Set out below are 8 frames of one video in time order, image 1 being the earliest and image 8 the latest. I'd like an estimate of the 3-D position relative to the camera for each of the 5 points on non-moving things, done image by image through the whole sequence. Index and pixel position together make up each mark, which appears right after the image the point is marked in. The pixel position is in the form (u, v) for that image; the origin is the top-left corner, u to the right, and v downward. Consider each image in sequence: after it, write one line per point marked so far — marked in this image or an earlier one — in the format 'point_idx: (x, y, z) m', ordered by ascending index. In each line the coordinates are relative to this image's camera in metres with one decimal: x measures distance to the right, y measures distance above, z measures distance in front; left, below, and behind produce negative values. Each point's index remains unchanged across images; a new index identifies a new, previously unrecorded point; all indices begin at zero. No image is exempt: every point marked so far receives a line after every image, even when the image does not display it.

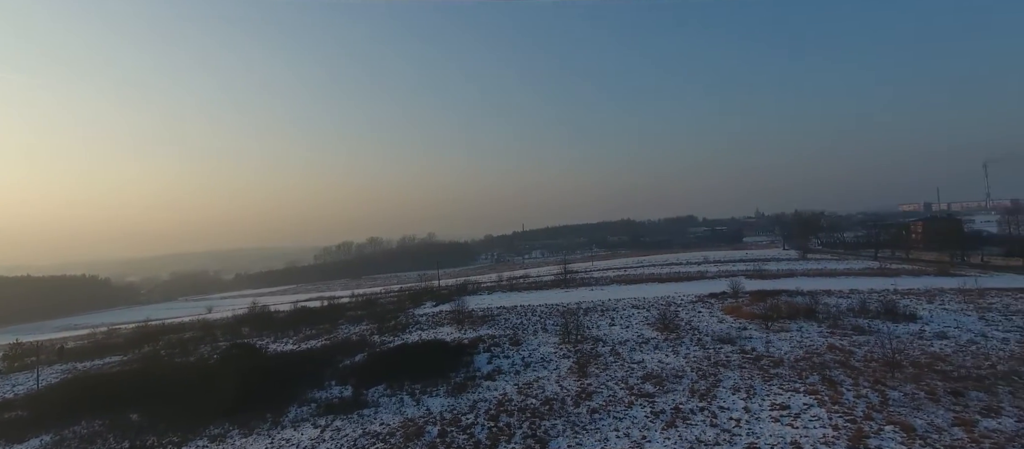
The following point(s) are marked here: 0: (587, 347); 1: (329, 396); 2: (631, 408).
0: (+2.3, -3.8, +14.5) m
1: (-4.4, -4.2, +11.2) m
2: (+3.0, -4.4, +11.0) m
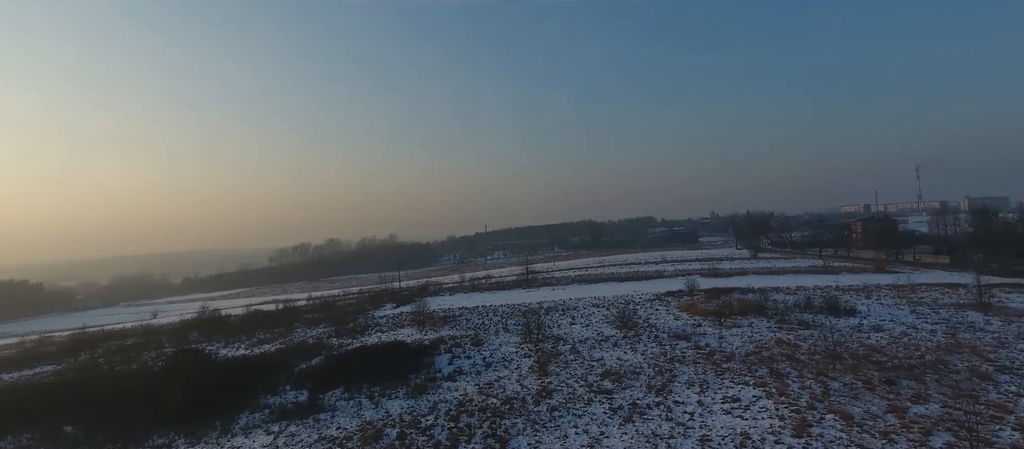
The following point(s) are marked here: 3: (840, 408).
0: (+1.1, -3.9, +14.6) m
1: (-5.4, -4.2, +10.9) m
2: (+2.0, -4.4, +11.2) m
3: (+7.7, -4.2, +10.6) m
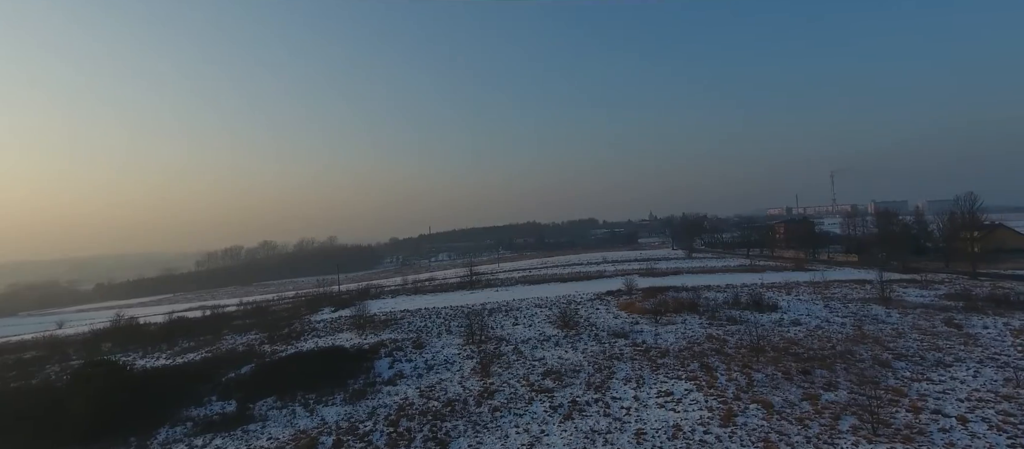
0: (-0.7, -3.9, +14.7) m
1: (-6.8, -4.2, +10.4) m
2: (+0.5, -4.4, +11.4) m
3: (+6.2, -4.3, +11.4) m
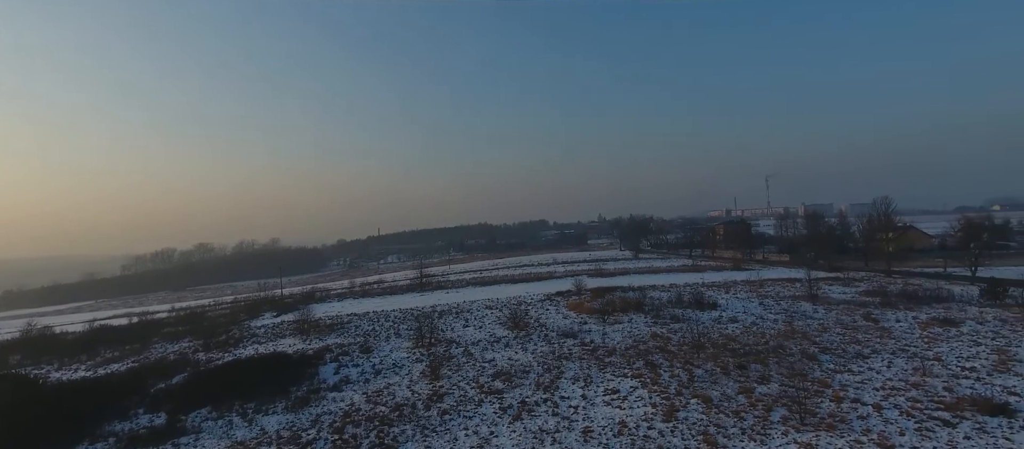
0: (-2.3, -4.0, +14.6) m
1: (-8.0, -4.3, +9.7) m
2: (-0.8, -4.5, +11.4) m
3: (+4.9, -4.4, +11.9) m
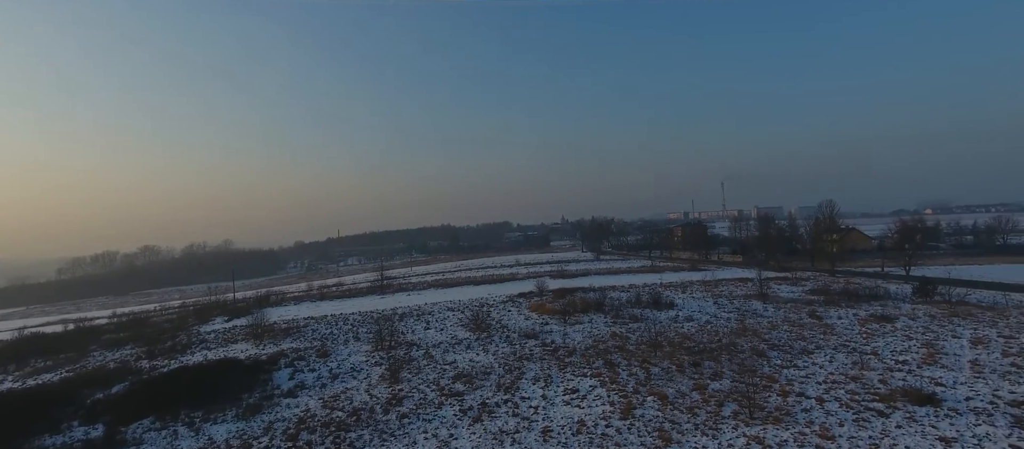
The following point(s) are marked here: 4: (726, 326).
0: (-3.5, -4.0, +14.4) m
1: (-8.9, -4.3, +9.2) m
2: (-1.8, -4.5, +11.4) m
3: (+3.9, -4.4, +12.3) m
4: (+7.2, -3.4, +15.5) m
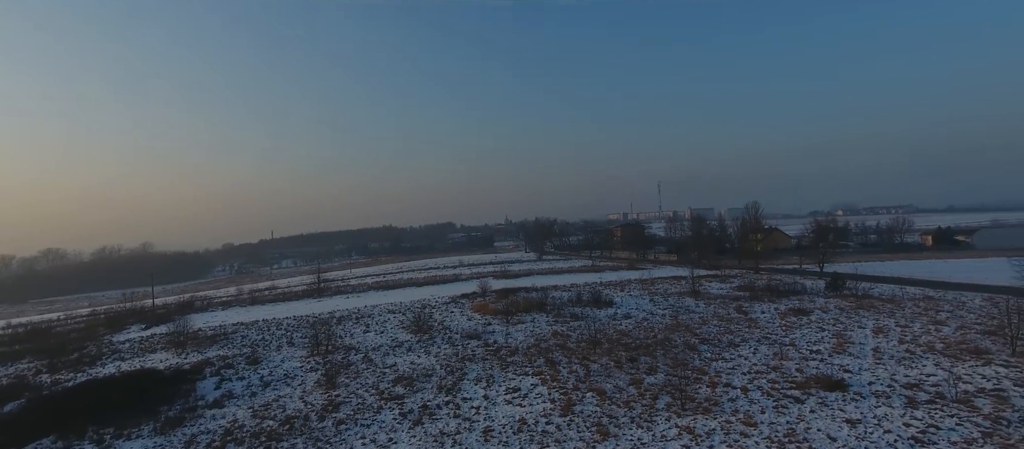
0: (-5.3, -4.0, +14.0) m
1: (-10.1, -4.3, +8.3) m
2: (-3.3, -4.6, +11.2) m
3: (+2.3, -4.4, +12.6) m
4: (+5.3, -3.4, +16.2) m
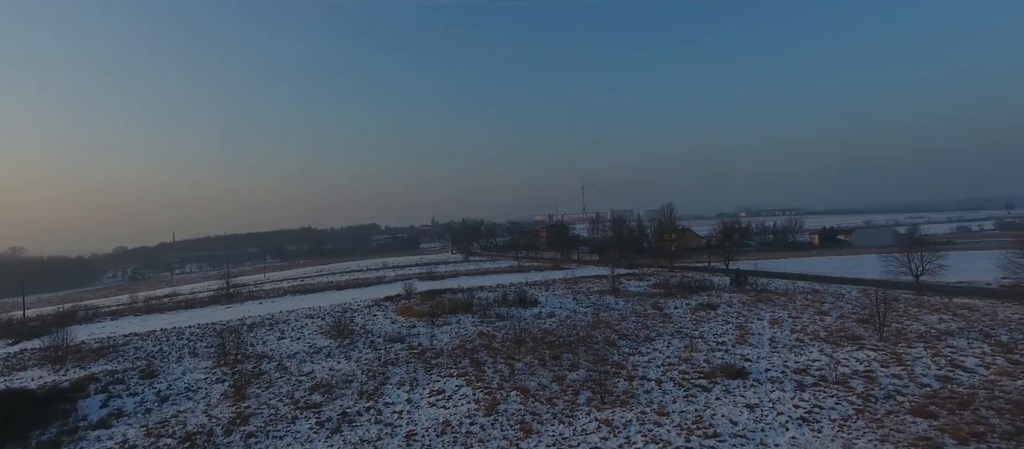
0: (-7.5, -4.1, +13.2) m
1: (-11.5, -4.4, +6.9) m
2: (-5.1, -4.6, +10.6) m
3: (+0.2, -4.4, +12.8) m
4: (+2.6, -3.5, +16.8) m
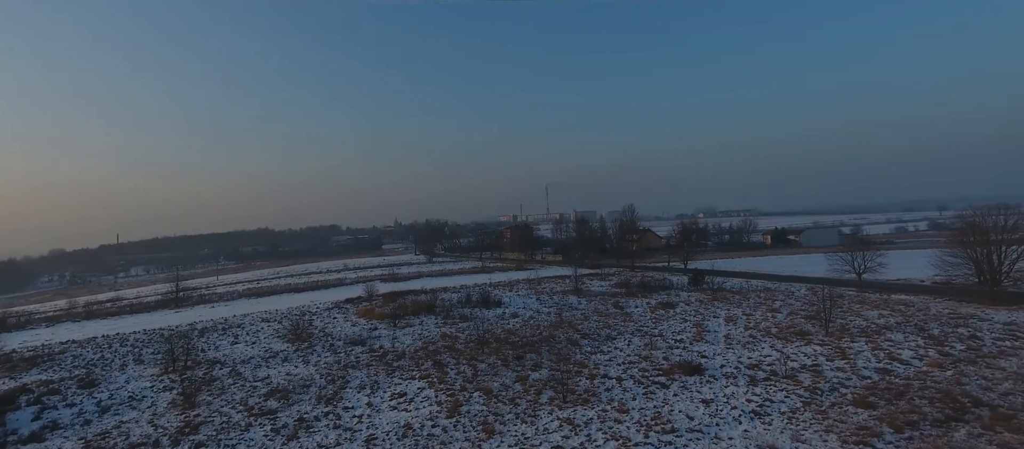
0: (-8.6, -4.1, +12.7) m
1: (-12.2, -4.4, +6.1) m
2: (-6.0, -4.6, +10.3) m
3: (-0.9, -4.5, +12.8) m
4: (+1.3, -3.5, +17.0) m
